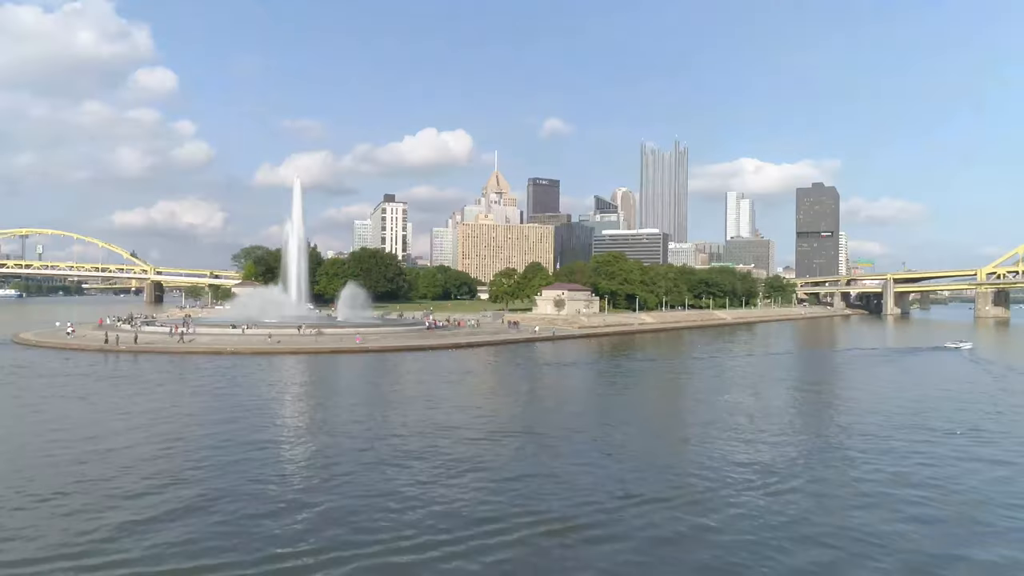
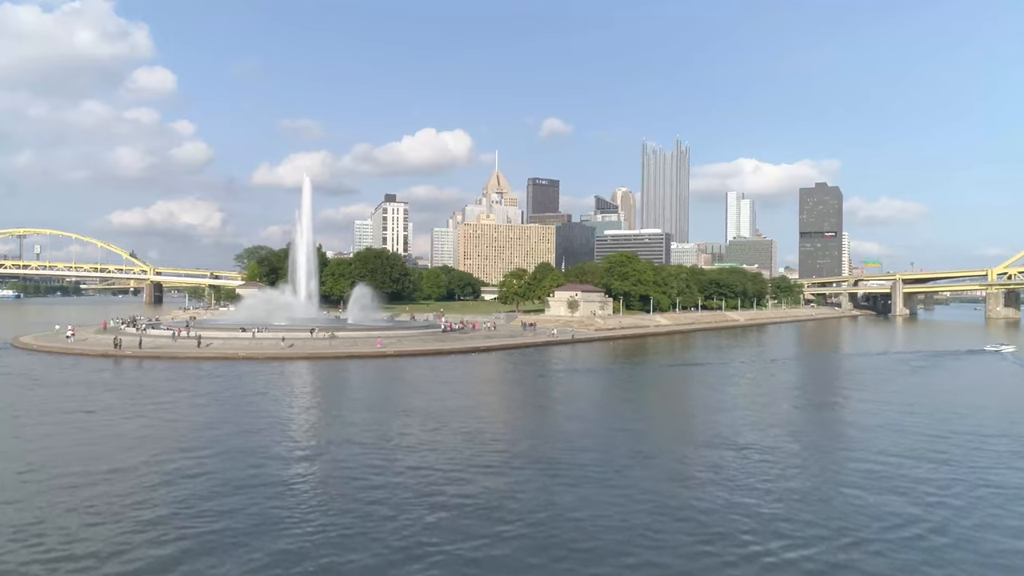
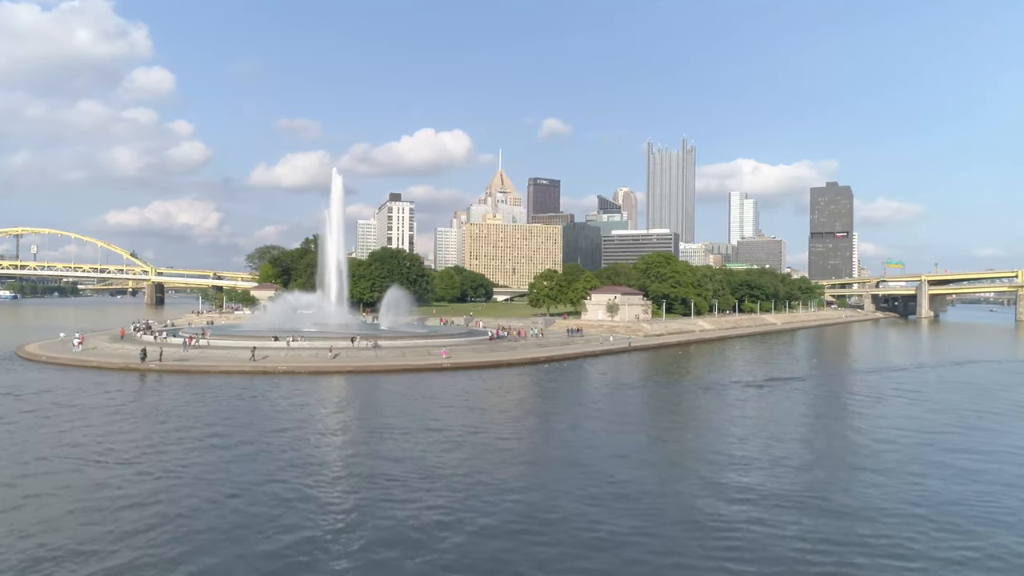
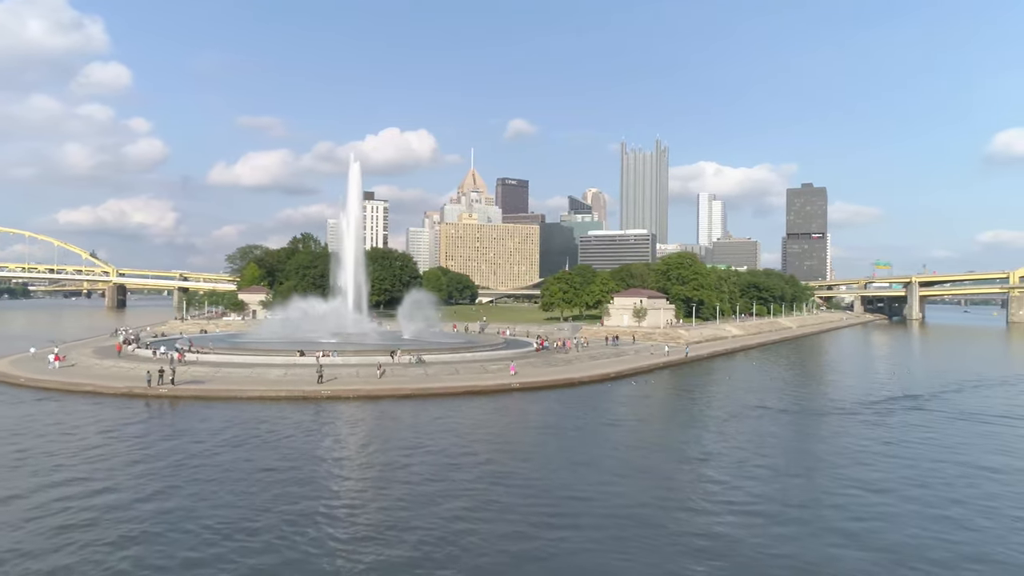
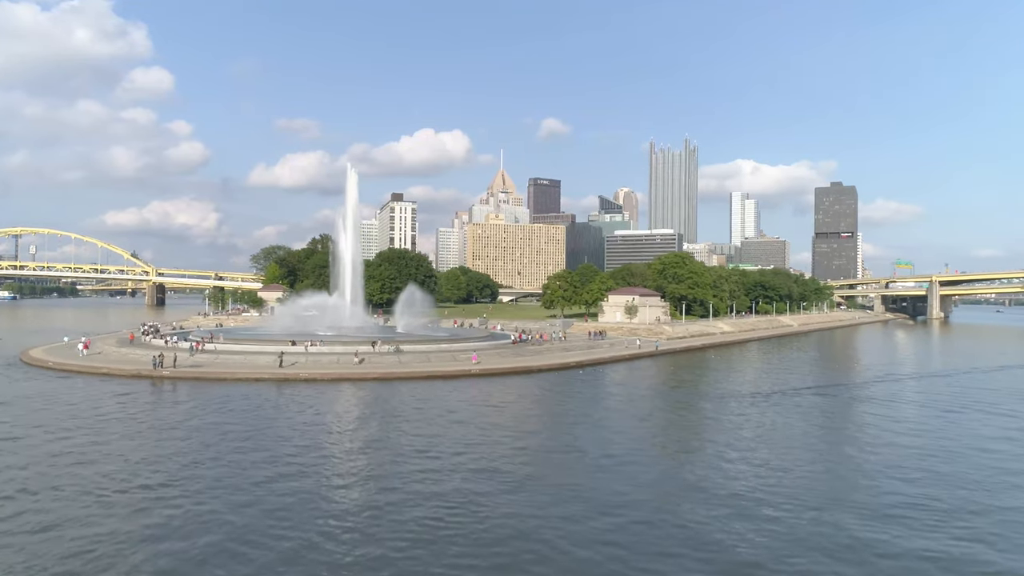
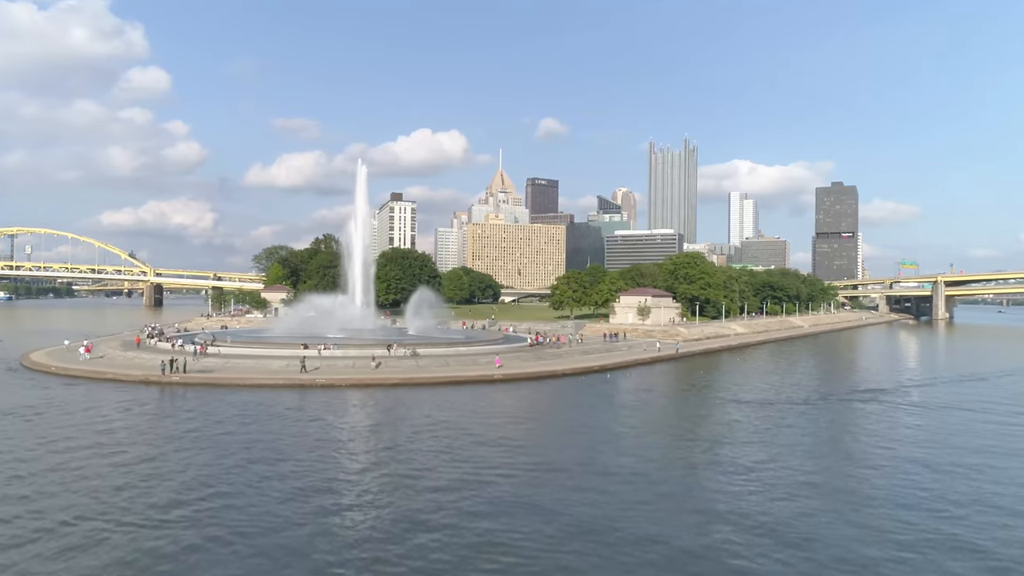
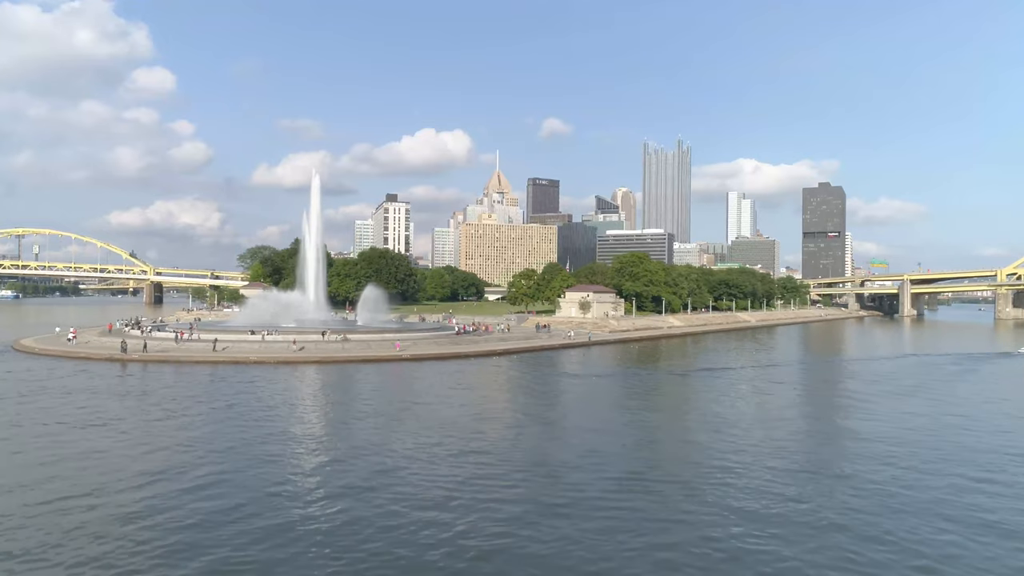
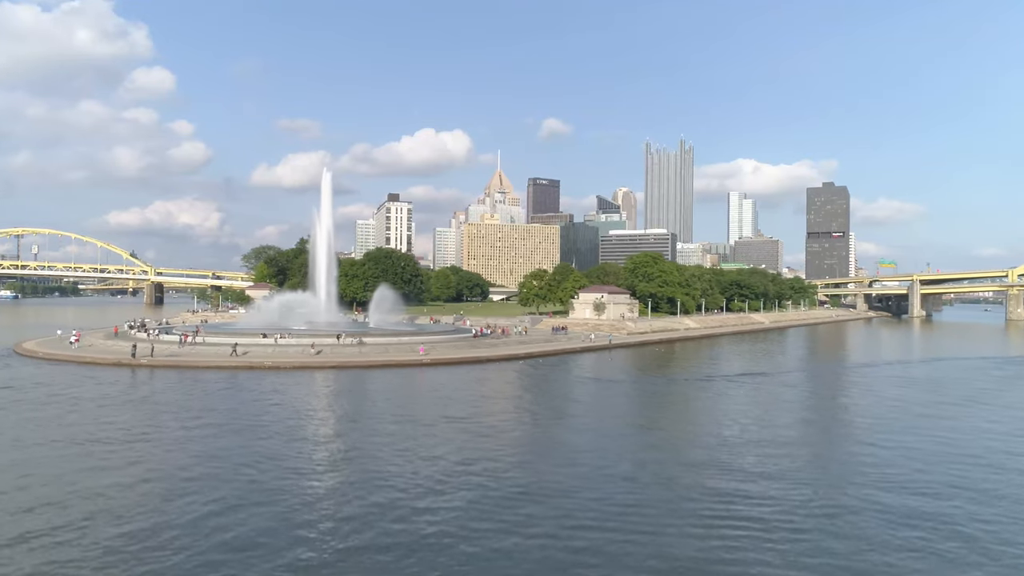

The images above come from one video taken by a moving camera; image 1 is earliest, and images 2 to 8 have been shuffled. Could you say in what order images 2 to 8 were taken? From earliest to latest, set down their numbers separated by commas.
2, 7, 8, 3, 5, 6, 4
